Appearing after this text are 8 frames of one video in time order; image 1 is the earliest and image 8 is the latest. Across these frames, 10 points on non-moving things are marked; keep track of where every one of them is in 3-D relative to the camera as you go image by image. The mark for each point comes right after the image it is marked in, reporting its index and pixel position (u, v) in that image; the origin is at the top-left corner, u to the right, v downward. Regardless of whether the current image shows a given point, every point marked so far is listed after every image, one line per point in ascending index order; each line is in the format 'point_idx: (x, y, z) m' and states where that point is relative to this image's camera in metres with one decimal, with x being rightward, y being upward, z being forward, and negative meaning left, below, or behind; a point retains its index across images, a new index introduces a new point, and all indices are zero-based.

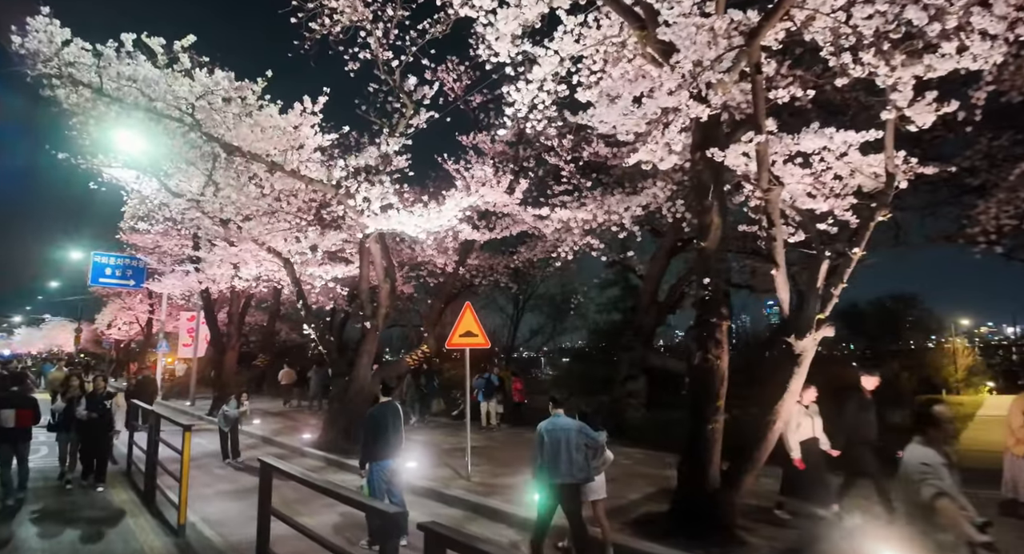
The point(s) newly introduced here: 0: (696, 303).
0: (+2.5, -0.3, +7.2) m
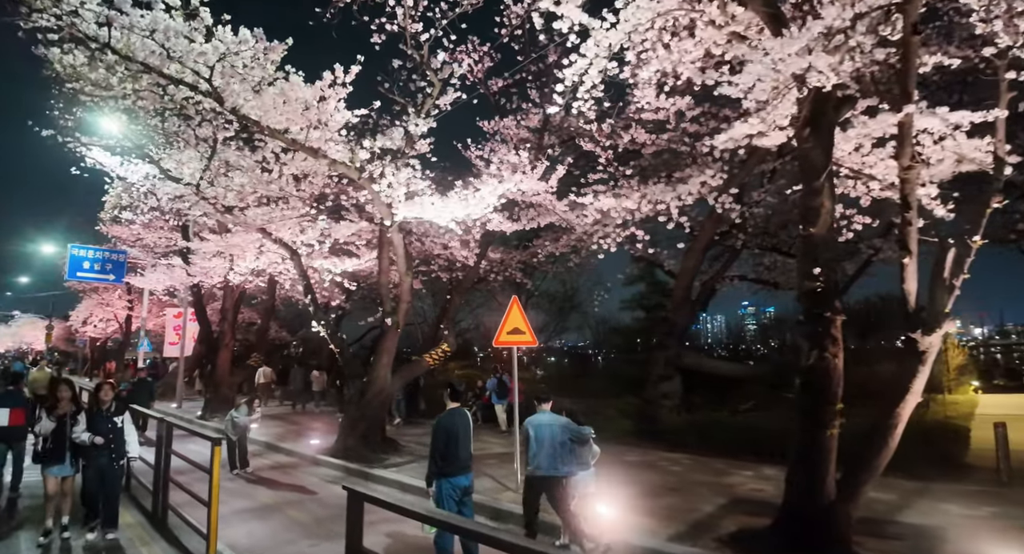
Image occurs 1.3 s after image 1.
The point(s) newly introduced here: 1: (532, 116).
0: (+3.4, -0.2, +6.4) m
1: (+0.5, +4.0, +13.6) m
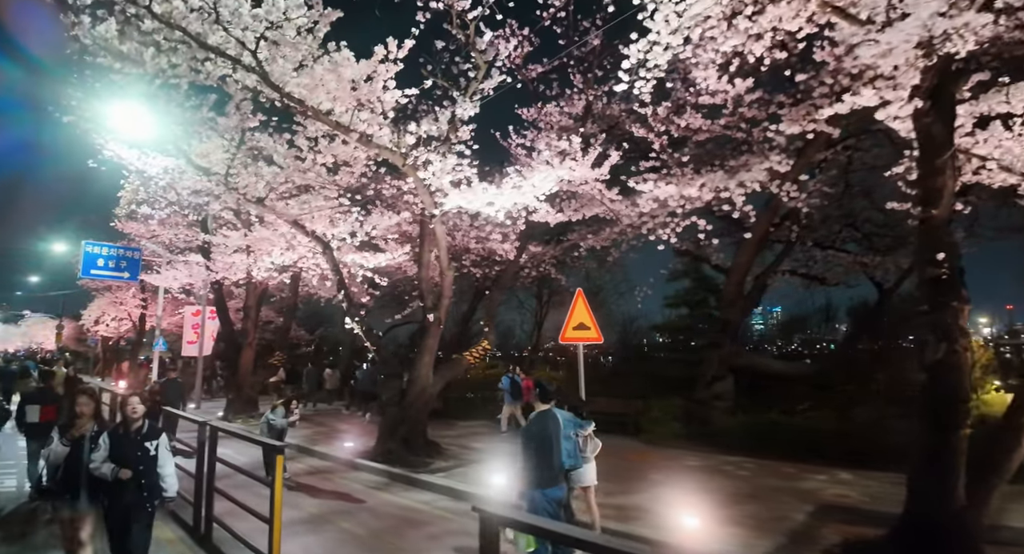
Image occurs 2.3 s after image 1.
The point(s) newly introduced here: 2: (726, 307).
0: (+4.3, -0.1, +5.8) m
1: (+1.5, +4.1, +13.0) m
2: (+5.0, -0.7, +12.8) m
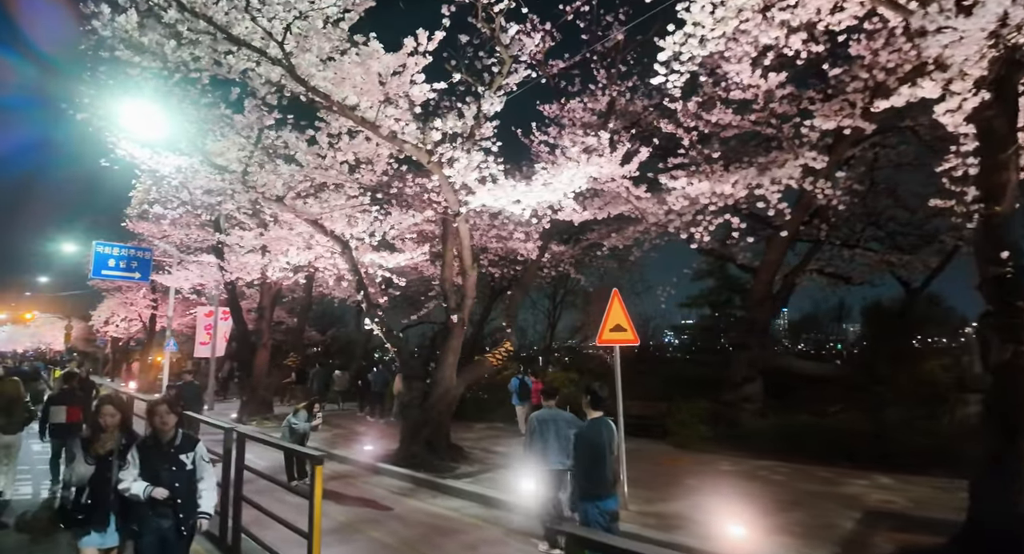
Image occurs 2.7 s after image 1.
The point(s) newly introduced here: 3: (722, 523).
0: (+4.8, -0.1, +5.5) m
1: (+2.0, +4.1, +12.7) m
2: (+5.5, -0.7, +12.5) m
3: (+2.7, -3.2, +7.1) m
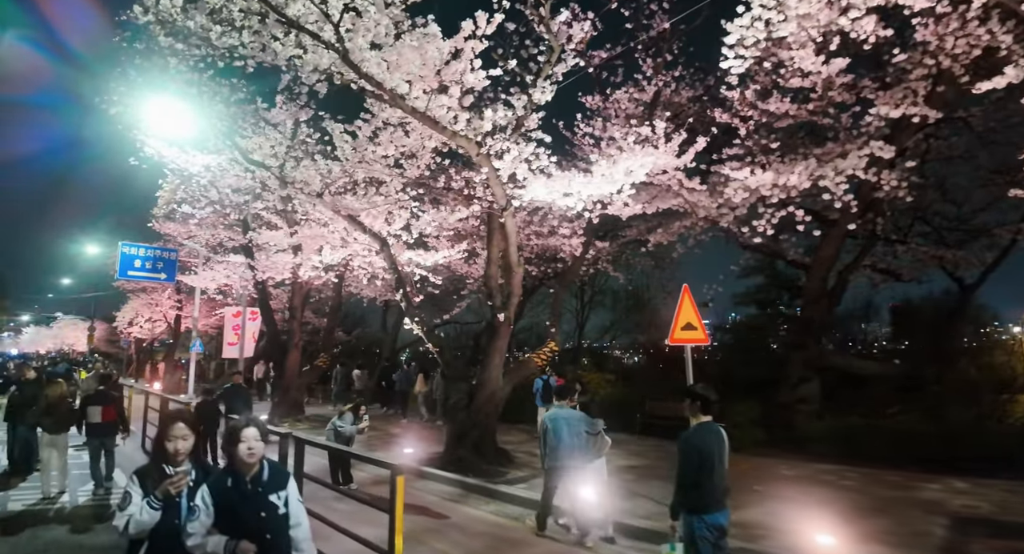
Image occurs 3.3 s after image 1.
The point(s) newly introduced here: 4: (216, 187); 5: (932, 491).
0: (+5.6, 0.0, +4.9) m
1: (+2.9, +4.1, +12.3) m
2: (+6.4, -0.6, +12.0) m
3: (+3.5, -3.1, +6.6) m
4: (-9.2, +2.8, +17.1) m
5: (+6.6, -3.4, +8.7) m
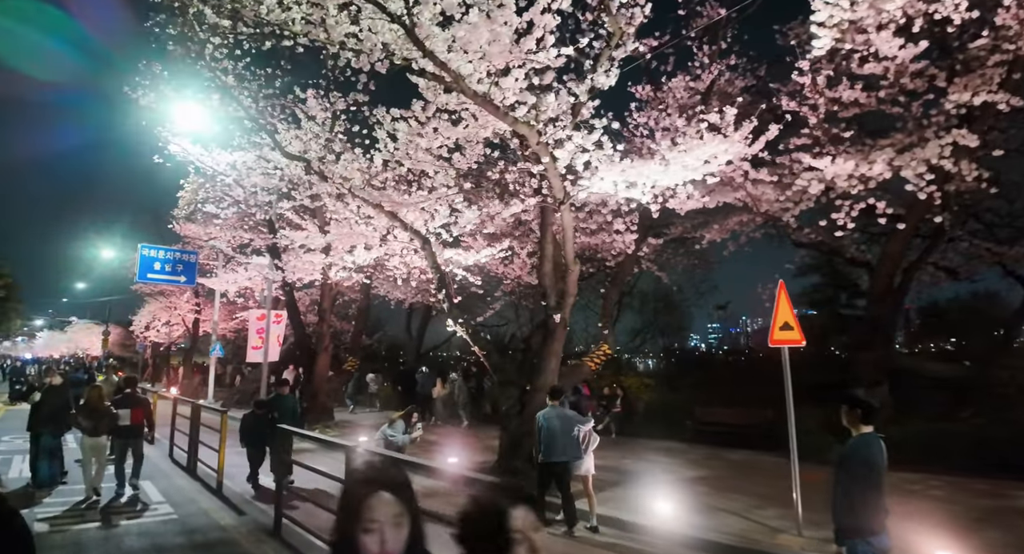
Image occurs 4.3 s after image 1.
0: (+6.5, +0.1, +4.2) m
1: (+3.9, +4.2, +11.6) m
2: (+7.4, -0.6, +11.3) m
3: (+4.5, -3.0, +5.9) m
4: (-8.1, +2.7, +16.6) m
5: (+7.6, -3.4, +8.0) m
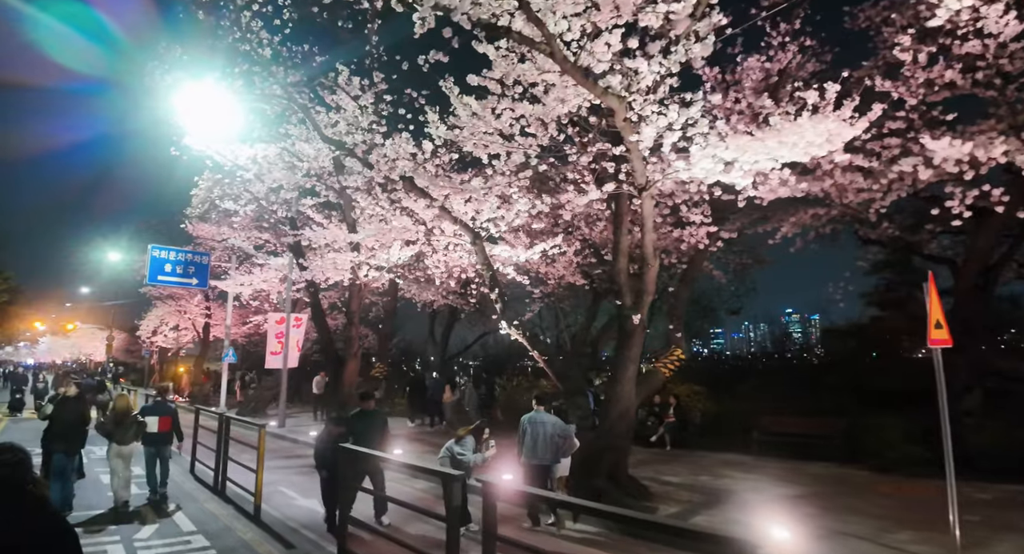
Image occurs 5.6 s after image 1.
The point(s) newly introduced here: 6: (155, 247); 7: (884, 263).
0: (+7.6, +0.2, +3.2) m
1: (+5.0, +4.2, +10.6) m
2: (+8.5, -0.5, +10.2) m
3: (+5.6, -2.9, +4.8) m
4: (-7.0, +2.7, +15.6) m
5: (+8.7, -3.3, +6.9) m
6: (-12.7, +1.1, +19.8) m
7: (+9.2, +0.4, +13.7) m
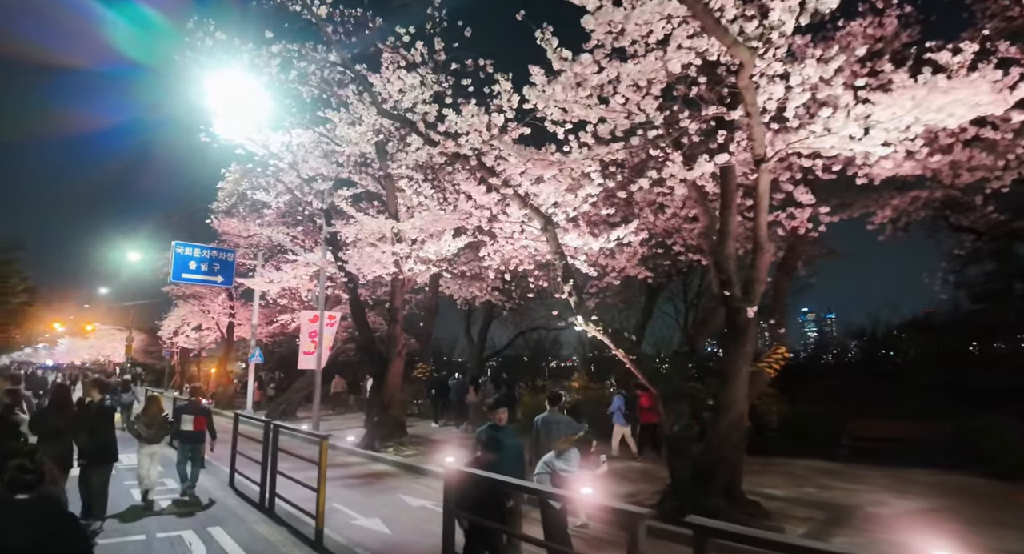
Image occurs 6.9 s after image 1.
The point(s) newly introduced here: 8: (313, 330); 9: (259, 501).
0: (+8.7, +0.4, +2.0) m
1: (+6.2, +4.4, +9.4) m
2: (+9.8, -0.3, +9.0) m
3: (+6.8, -2.7, +3.6) m
4: (-5.6, +2.8, +14.6) m
5: (+9.9, -3.1, +5.7) m
6: (-11.3, +1.2, +19.0) m
7: (+10.5, +0.6, +12.4) m
8: (-5.9, -1.6, +16.4) m
9: (-4.0, -3.5, +8.7) m
